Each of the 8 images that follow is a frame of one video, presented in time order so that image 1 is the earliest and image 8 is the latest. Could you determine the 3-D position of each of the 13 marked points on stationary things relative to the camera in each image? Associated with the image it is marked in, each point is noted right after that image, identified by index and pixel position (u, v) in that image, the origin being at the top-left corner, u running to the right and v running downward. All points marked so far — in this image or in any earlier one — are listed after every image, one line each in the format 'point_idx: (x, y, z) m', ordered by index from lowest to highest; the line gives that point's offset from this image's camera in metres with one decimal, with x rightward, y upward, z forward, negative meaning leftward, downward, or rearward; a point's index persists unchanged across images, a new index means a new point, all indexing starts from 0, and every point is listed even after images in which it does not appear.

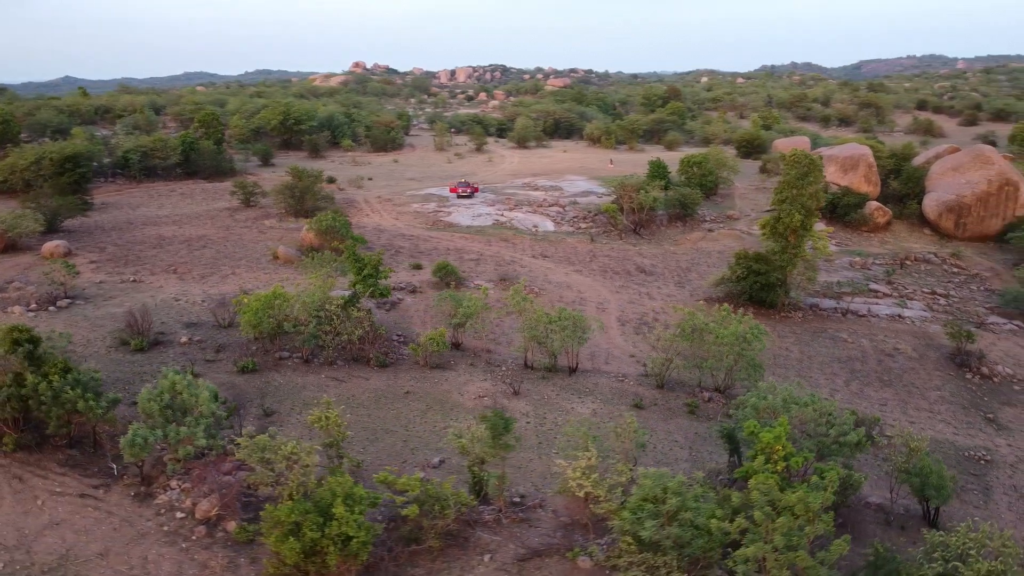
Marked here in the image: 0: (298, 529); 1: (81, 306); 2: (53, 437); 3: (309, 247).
0: (-1.3, -1.4, +4.9) m
1: (-5.6, -0.2, +10.6) m
2: (-3.7, -1.2, +6.6) m
3: (-3.5, +0.7, +14.1) m
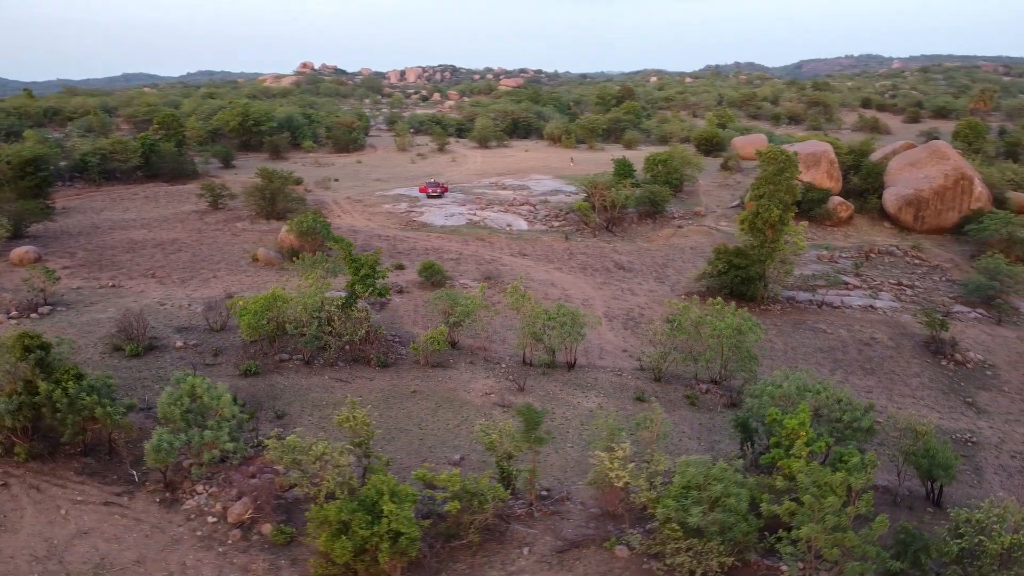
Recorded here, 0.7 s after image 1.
0: (-1.0, -1.4, +4.8) m
1: (-5.7, -0.3, +10.4) m
2: (-3.5, -1.2, +6.4) m
3: (-3.8, +0.7, +14.0) m
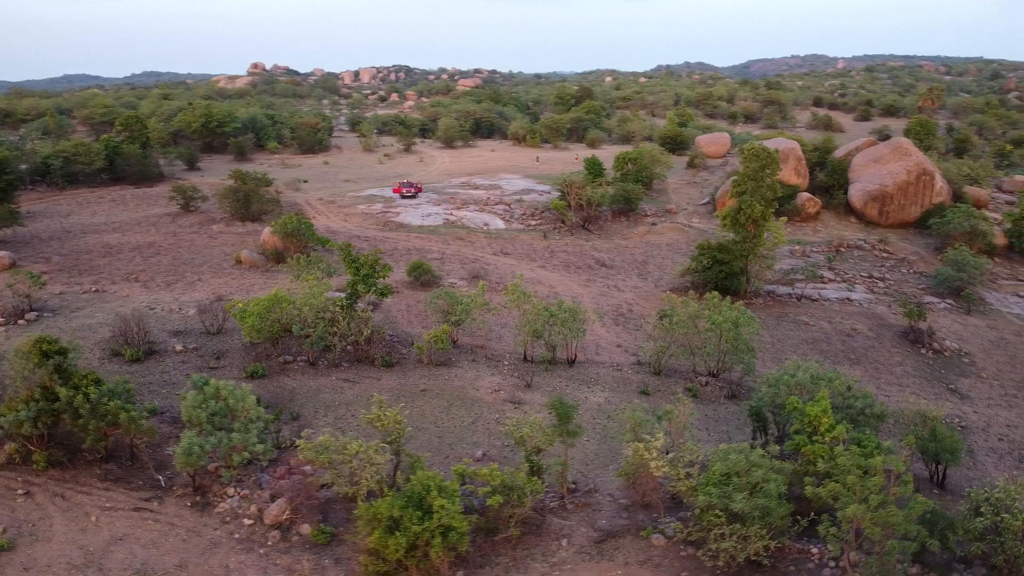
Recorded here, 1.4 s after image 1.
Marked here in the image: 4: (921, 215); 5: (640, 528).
0: (-0.7, -1.4, +4.9) m
1: (-5.7, -0.4, +10.1) m
2: (-3.3, -1.3, +6.3) m
3: (-4.0, +0.6, +13.8) m
4: (+9.8, +1.8, +19.6) m
5: (+0.9, -1.7, +5.7) m
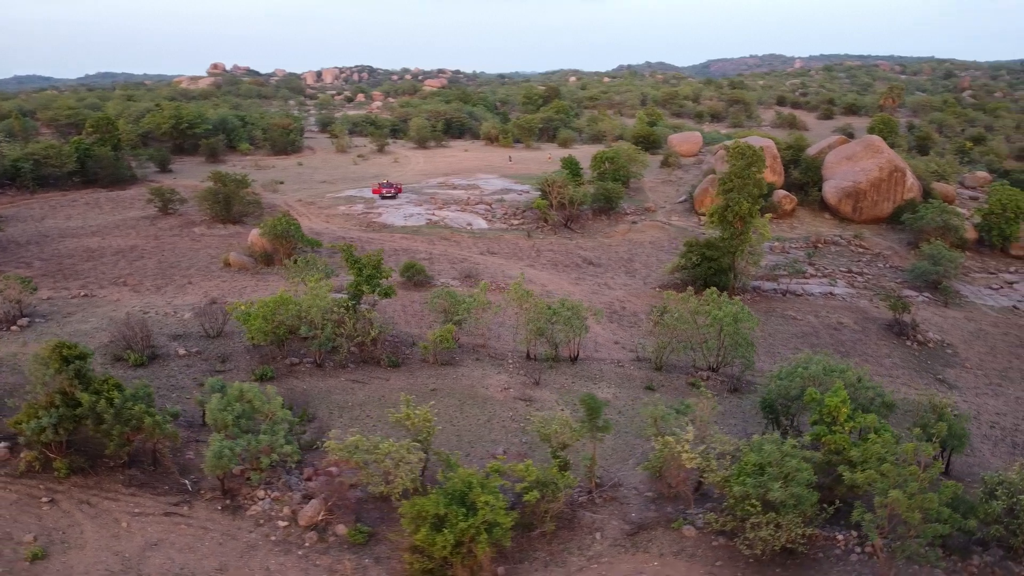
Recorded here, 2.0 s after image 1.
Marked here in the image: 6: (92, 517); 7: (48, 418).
0: (-0.4, -1.4, +4.9) m
1: (-5.7, -0.4, +9.9) m
2: (-3.1, -1.3, +6.2) m
3: (-4.2, +0.6, +13.7) m
4: (+9.4, +1.9, +20.1) m
5: (+1.1, -1.7, +5.8) m
6: (-2.8, -1.5, +5.5) m
7: (-3.3, -0.9, +5.9) m
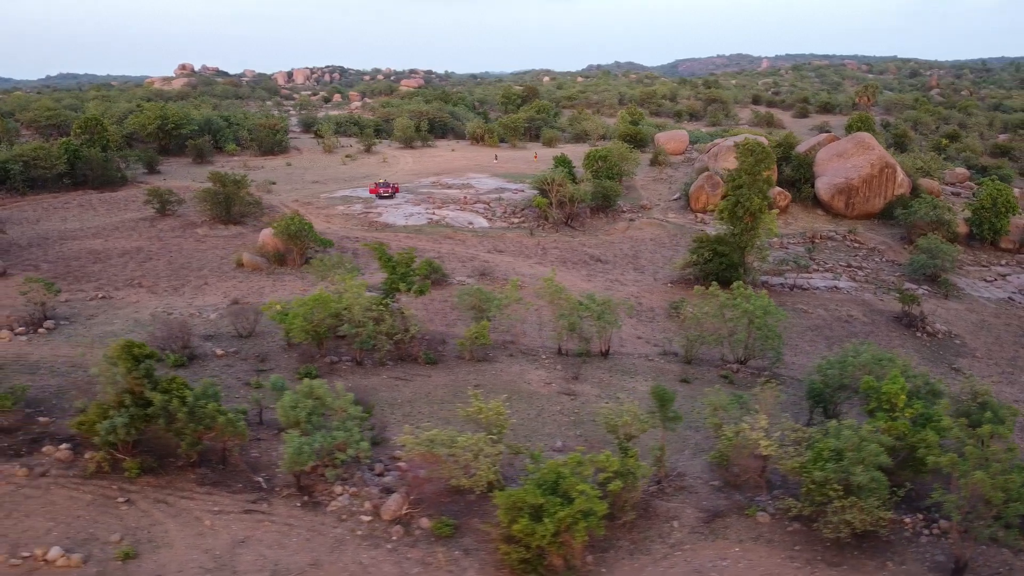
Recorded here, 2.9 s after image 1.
0: (+0.2, -1.4, +4.9) m
1: (-5.3, -0.5, +9.8) m
2: (-2.6, -1.3, +6.2) m
3: (-4.0, +0.6, +13.6) m
4: (+9.4, +2.1, +20.5) m
5: (+1.7, -1.6, +6.0) m
6: (-2.3, -1.5, +5.5) m
7: (-2.8, -0.9, +5.8) m
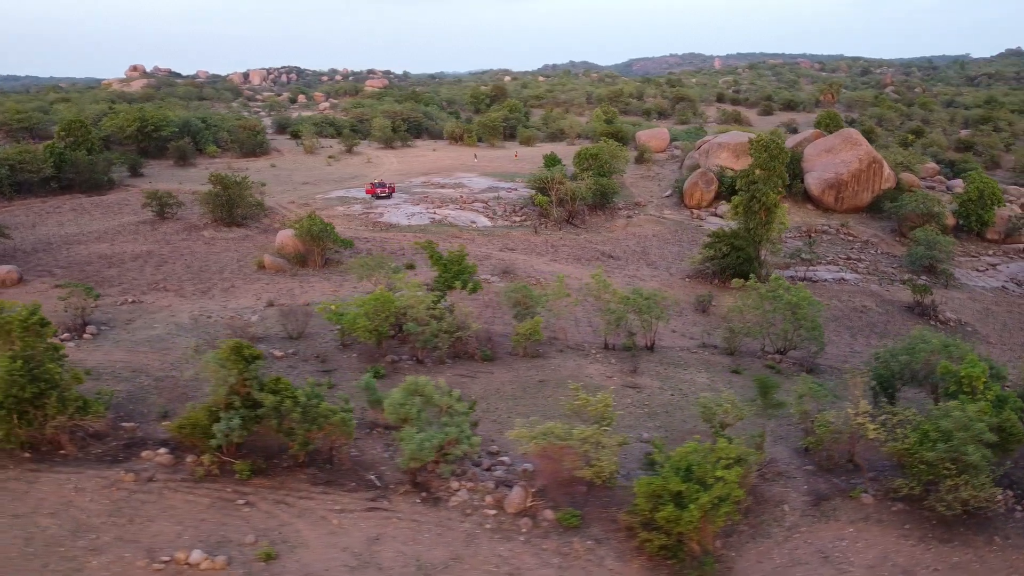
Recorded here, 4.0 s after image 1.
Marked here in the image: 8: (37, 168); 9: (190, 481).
0: (+1.0, -1.3, +5.0) m
1: (-4.7, -0.5, +9.6) m
2: (-1.8, -1.3, +6.1) m
3: (-3.6, +0.6, +13.5) m
4: (+9.3, +2.3, +21.1) m
5: (+2.5, -1.5, +6.1) m
6: (-1.4, -1.5, +5.5) m
7: (-2.0, -0.9, +5.8) m
8: (-11.5, +2.9, +19.7) m
9: (-2.3, -1.4, +5.8) m
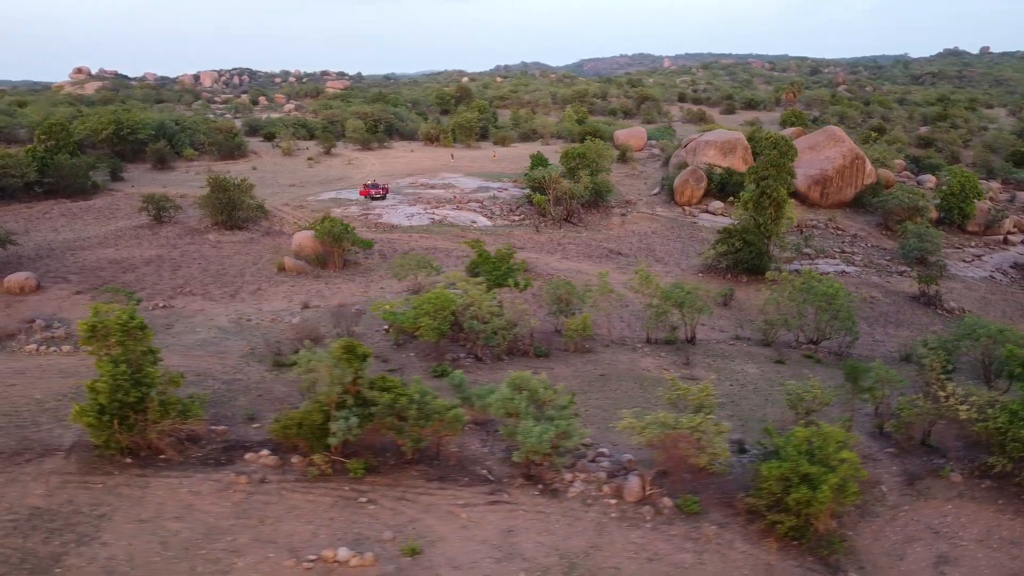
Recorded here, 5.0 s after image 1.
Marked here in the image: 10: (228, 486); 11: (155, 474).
0: (+1.9, -1.2, +5.2) m
1: (-4.1, -0.6, +9.4) m
2: (-1.0, -1.3, +6.2) m
3: (-3.2, +0.5, +13.4) m
4: (+9.2, +2.5, +21.7) m
5: (+3.3, -1.4, +6.4) m
6: (-0.6, -1.5, +5.5) m
7: (-1.2, -0.9, +5.8) m
8: (-11.5, +2.7, +19.2) m
9: (-1.5, -1.4, +5.8) m
10: (-2.0, -1.4, +5.7) m
11: (-2.6, -1.3, +5.9) m
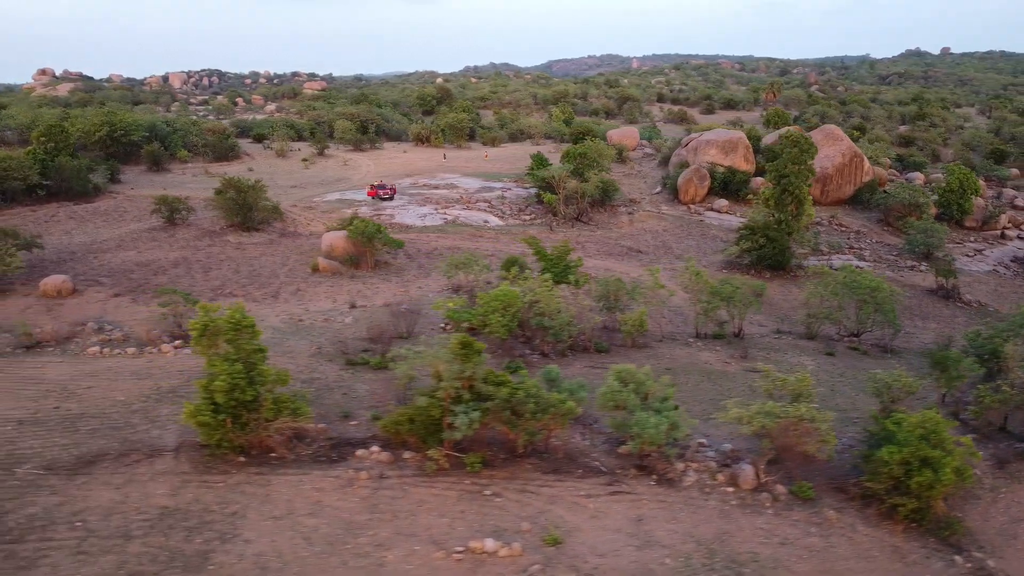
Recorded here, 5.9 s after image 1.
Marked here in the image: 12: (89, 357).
0: (+2.7, -1.2, +5.4) m
1: (-3.4, -0.6, +9.4) m
2: (-0.1, -1.2, +6.2) m
3: (-2.7, +0.5, +13.3) m
4: (+9.3, +2.6, +22.2) m
5: (+4.1, -1.4, +6.6) m
6: (+0.3, -1.5, +5.6) m
7: (-0.3, -0.9, +5.8) m
8: (-11.3, +2.6, +18.8) m
9: (-0.6, -1.3, +5.8) m
10: (-1.1, -1.4, +5.7) m
11: (-1.7, -1.3, +5.9) m
12: (-4.4, -0.7, +8.5) m
